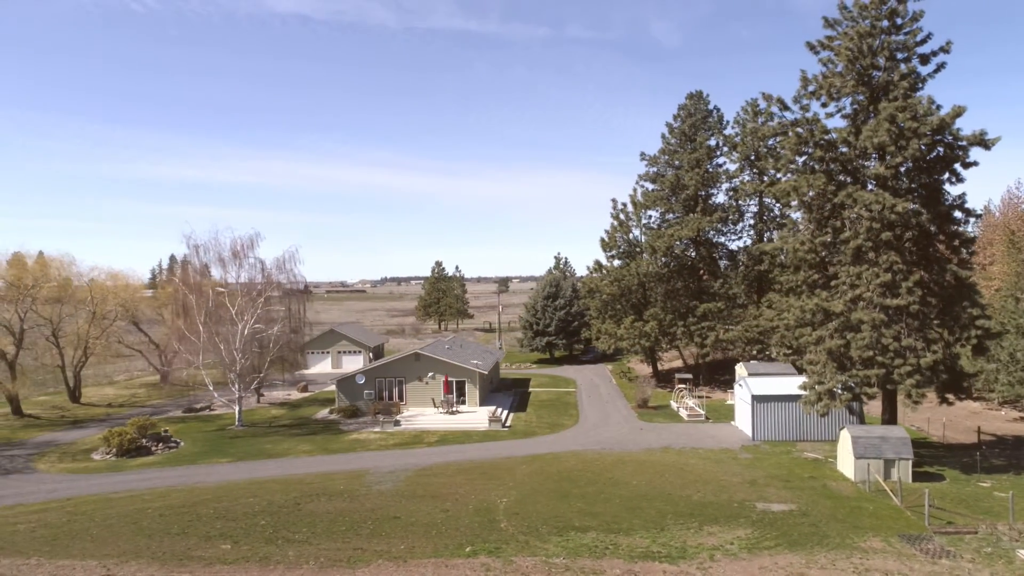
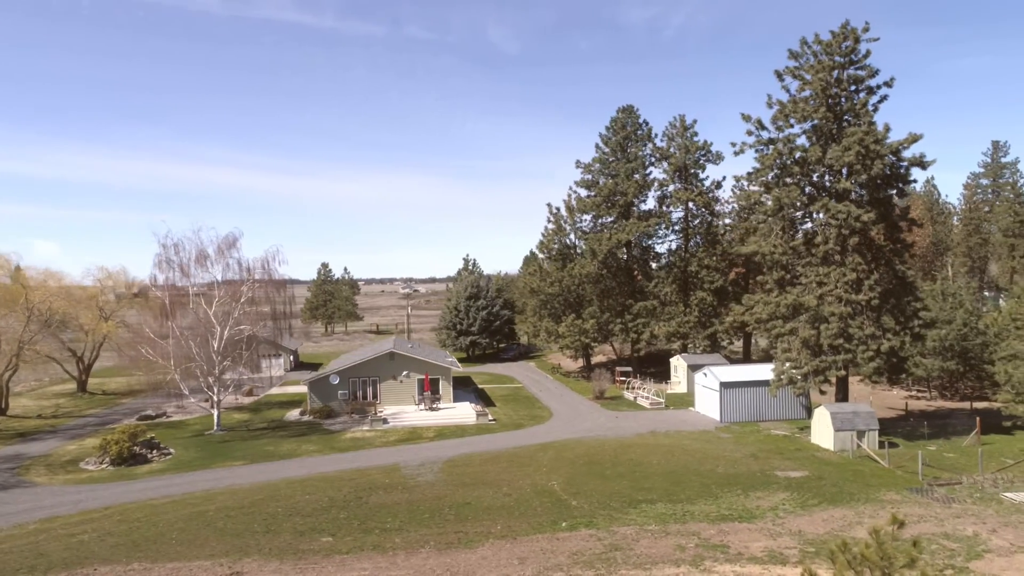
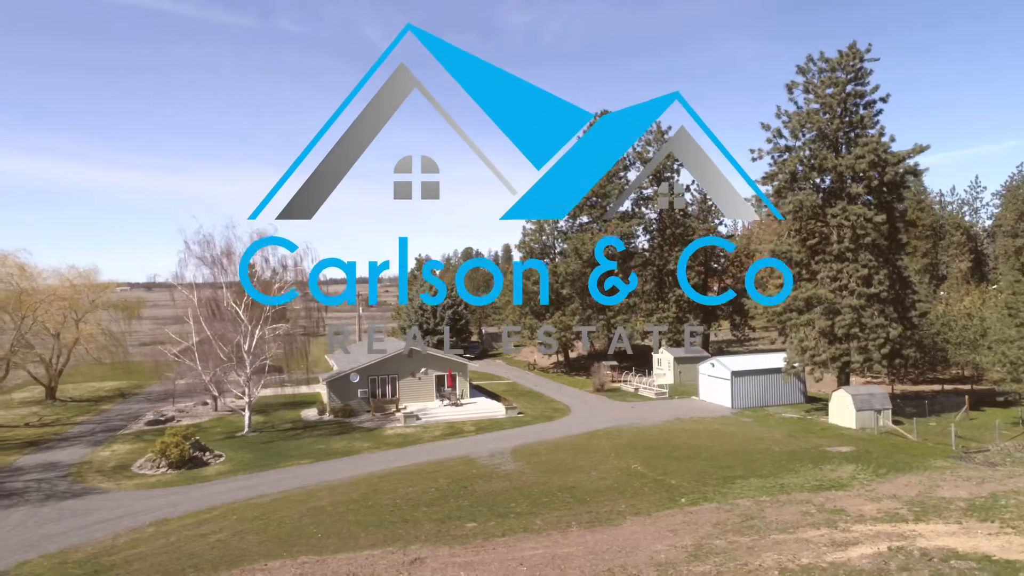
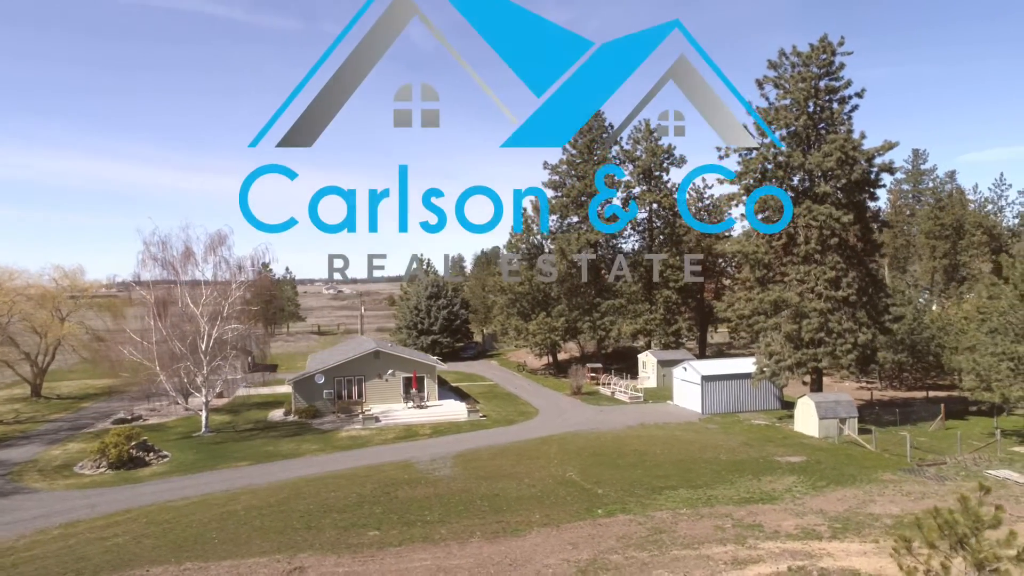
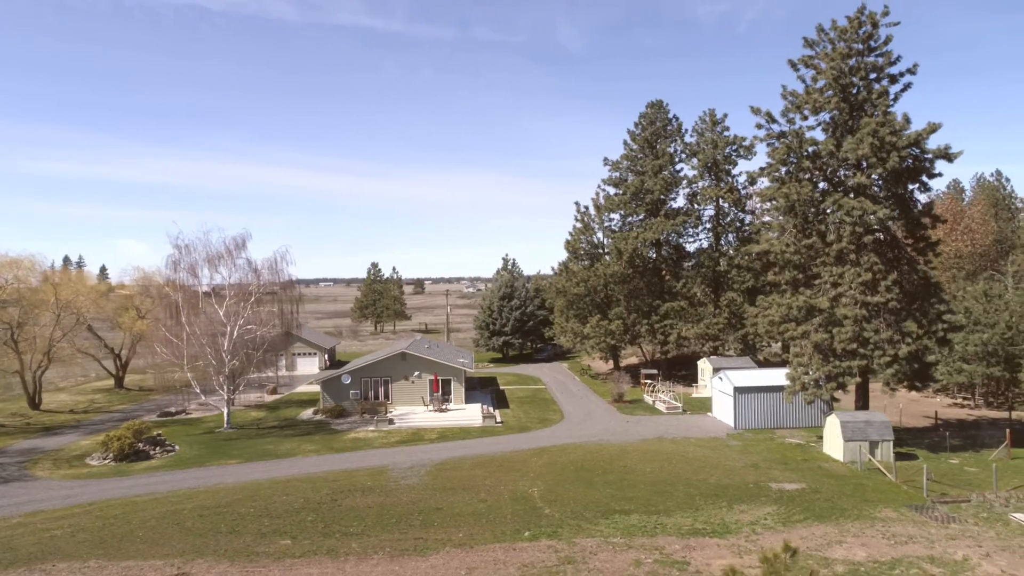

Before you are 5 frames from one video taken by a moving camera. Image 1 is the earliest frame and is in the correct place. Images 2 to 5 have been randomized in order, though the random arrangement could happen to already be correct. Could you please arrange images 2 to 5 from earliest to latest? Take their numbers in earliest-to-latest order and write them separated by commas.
5, 2, 4, 3
